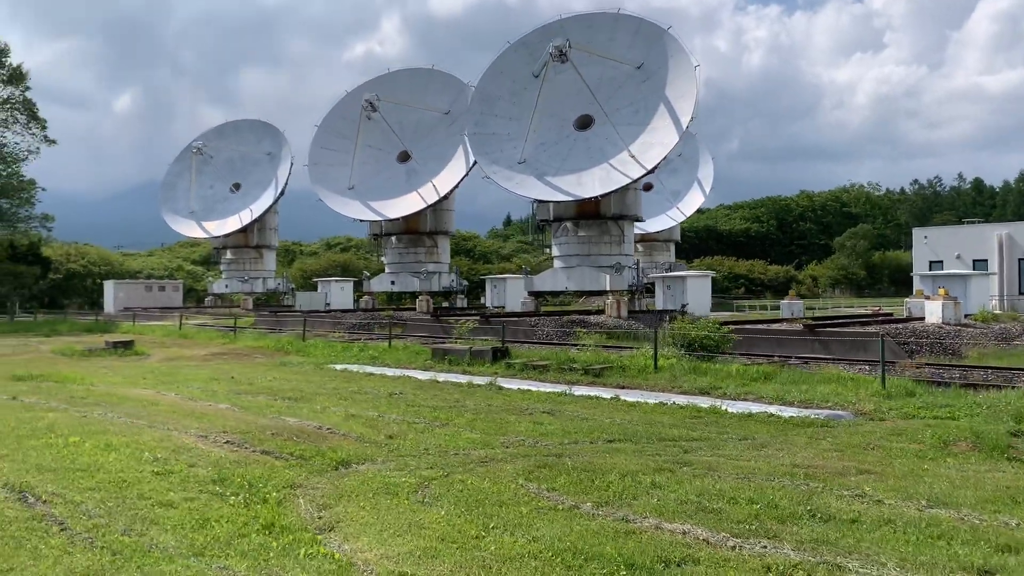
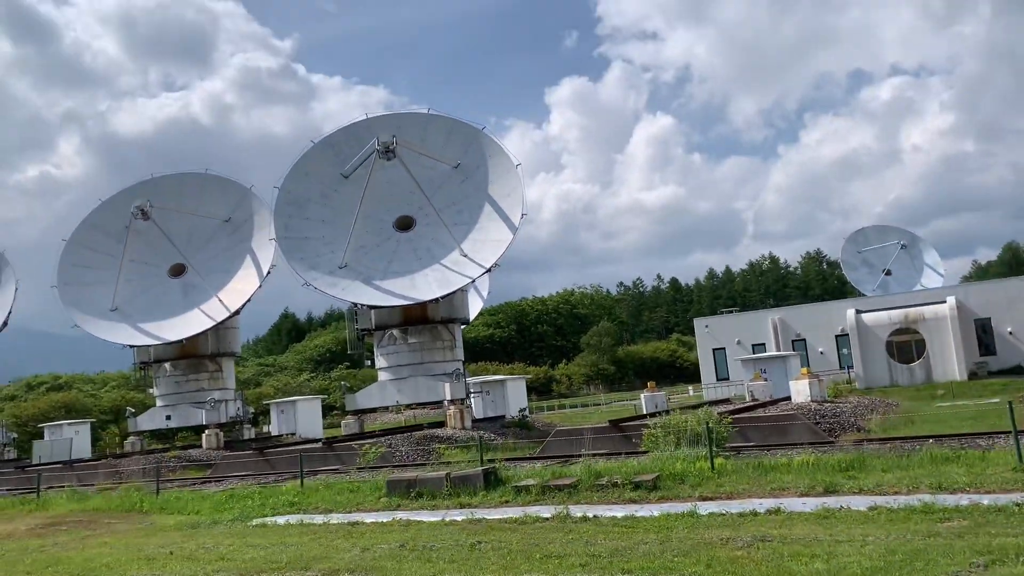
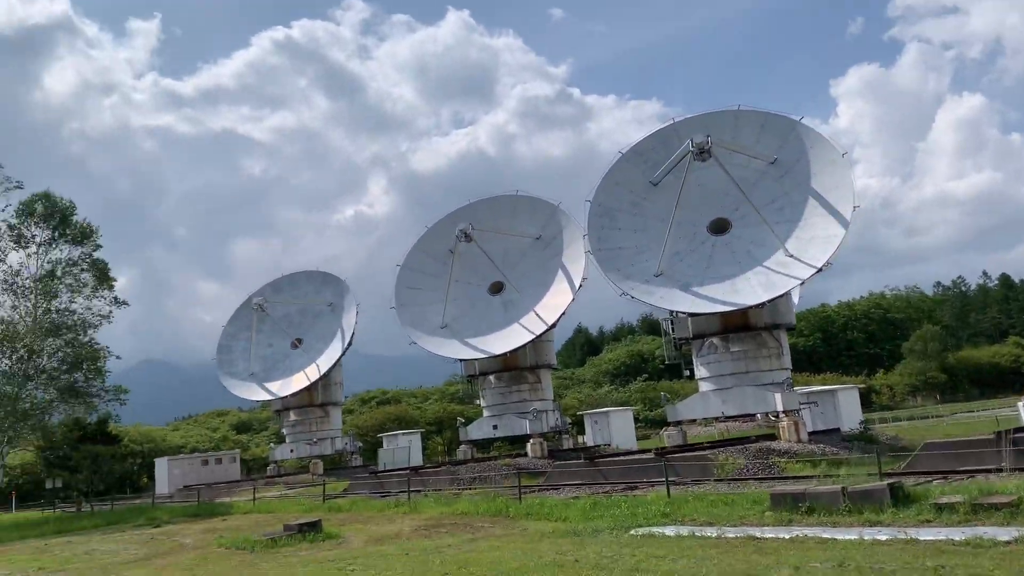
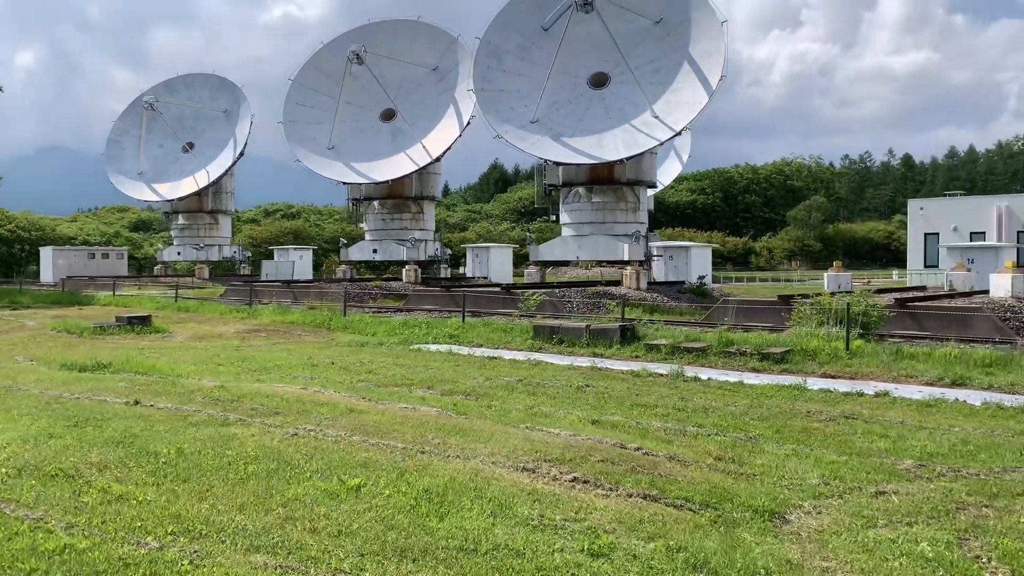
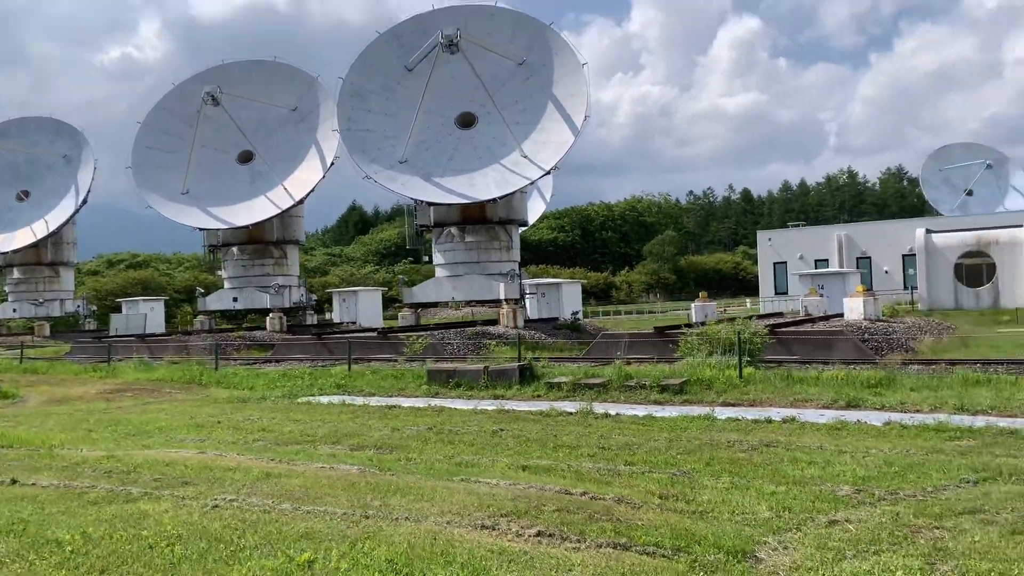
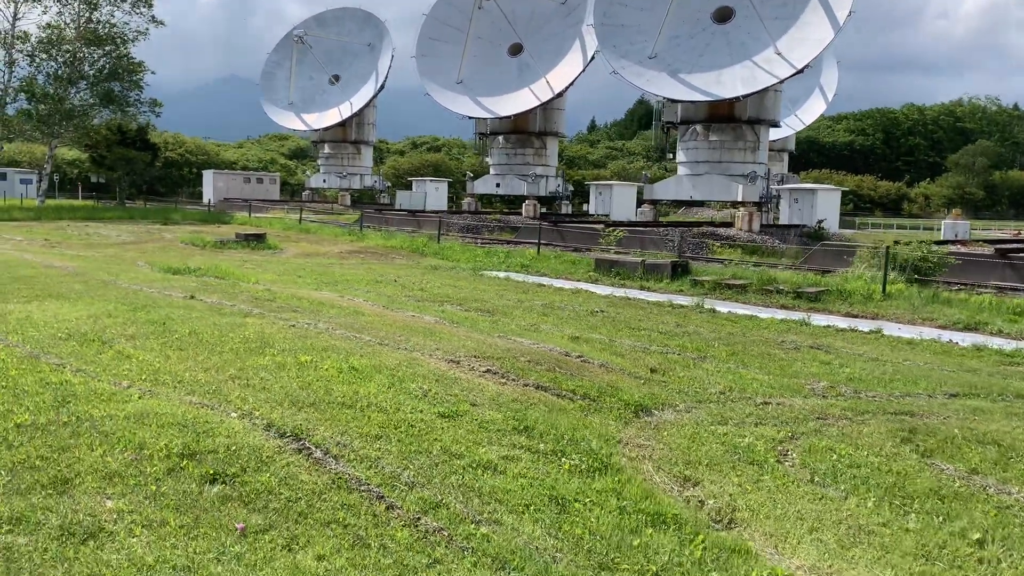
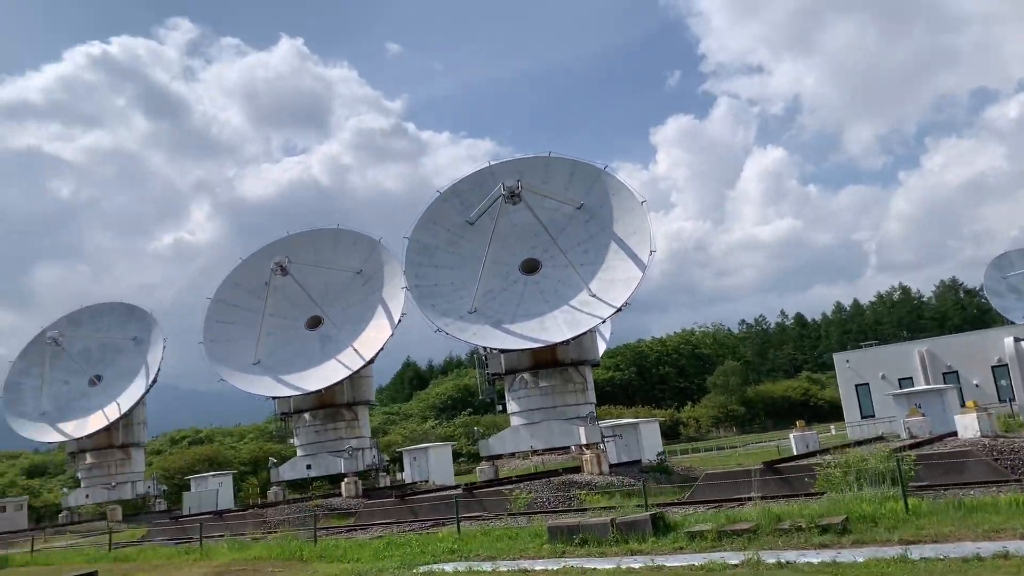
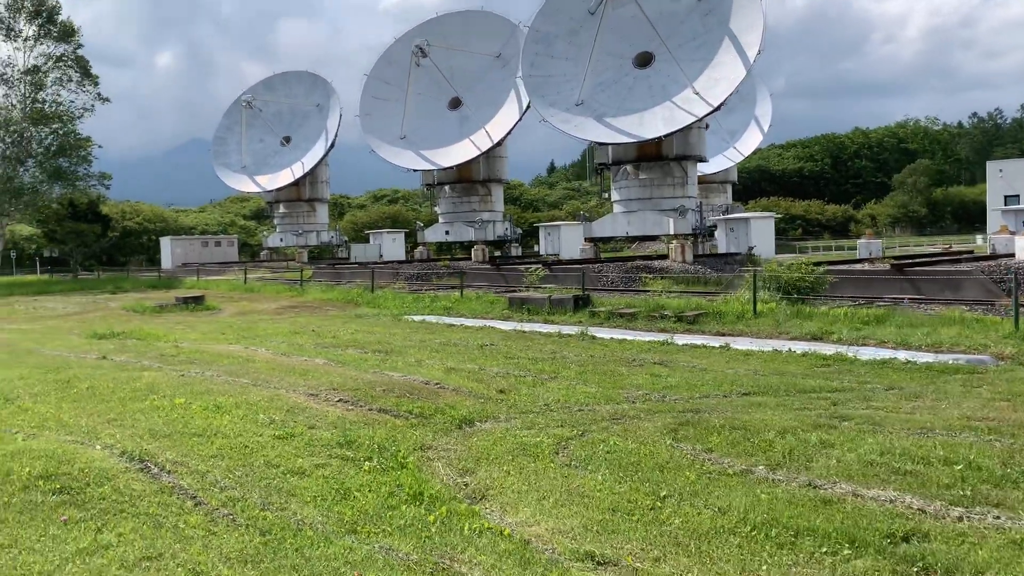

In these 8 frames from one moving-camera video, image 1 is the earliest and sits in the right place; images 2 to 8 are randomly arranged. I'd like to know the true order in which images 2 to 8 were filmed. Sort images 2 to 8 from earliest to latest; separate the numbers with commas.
8, 6, 4, 5, 2, 7, 3
